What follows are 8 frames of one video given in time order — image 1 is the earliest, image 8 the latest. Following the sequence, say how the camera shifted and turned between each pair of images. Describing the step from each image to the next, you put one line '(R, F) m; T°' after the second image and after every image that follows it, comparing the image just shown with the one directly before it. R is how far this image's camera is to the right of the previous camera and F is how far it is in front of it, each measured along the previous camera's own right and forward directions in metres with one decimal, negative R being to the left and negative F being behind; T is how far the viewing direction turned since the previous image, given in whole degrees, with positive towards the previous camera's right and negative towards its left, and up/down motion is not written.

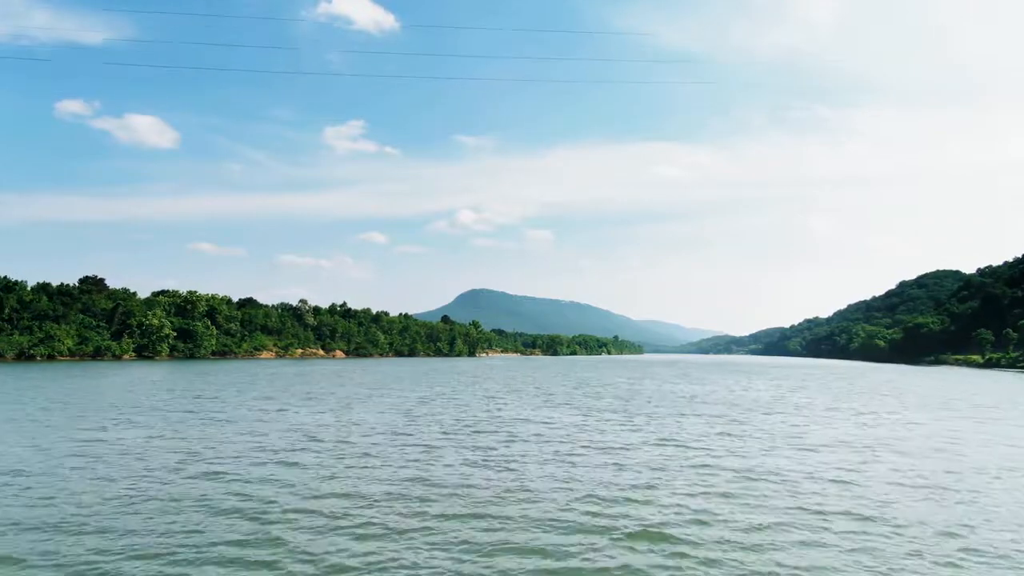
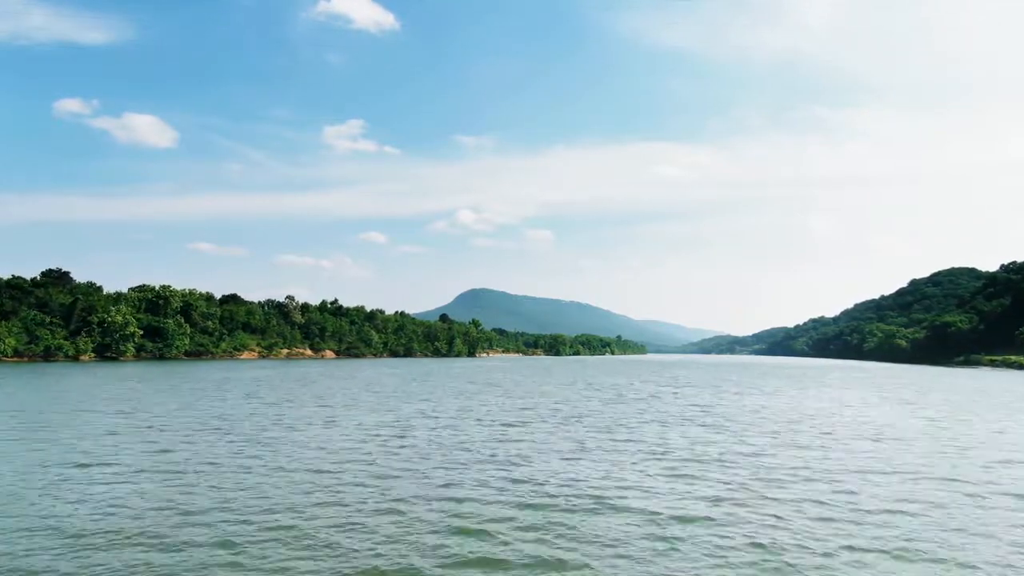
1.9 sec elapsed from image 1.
(-0.8, +13.1) m; 0°
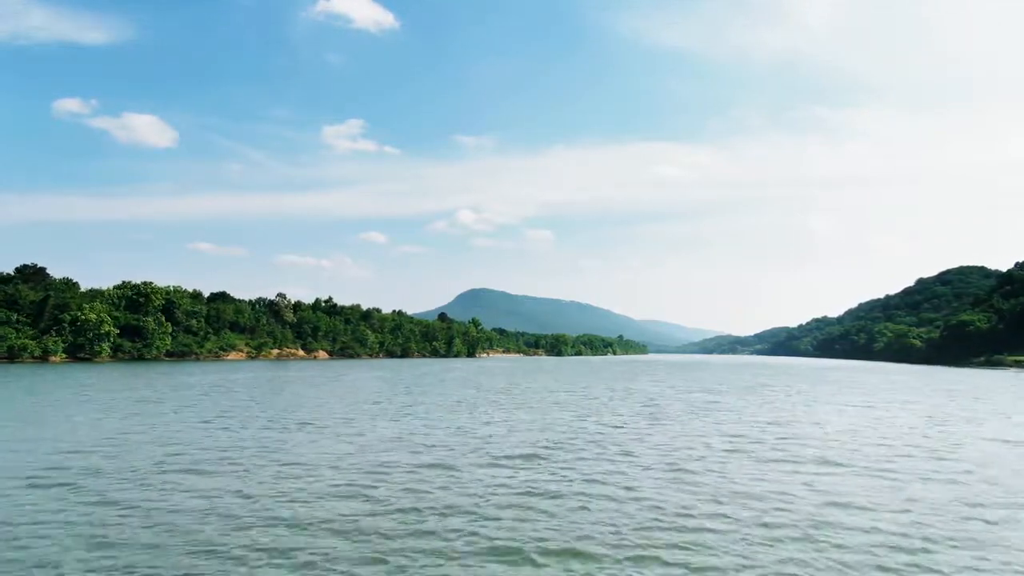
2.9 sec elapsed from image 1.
(-0.4, +7.8) m; 0°
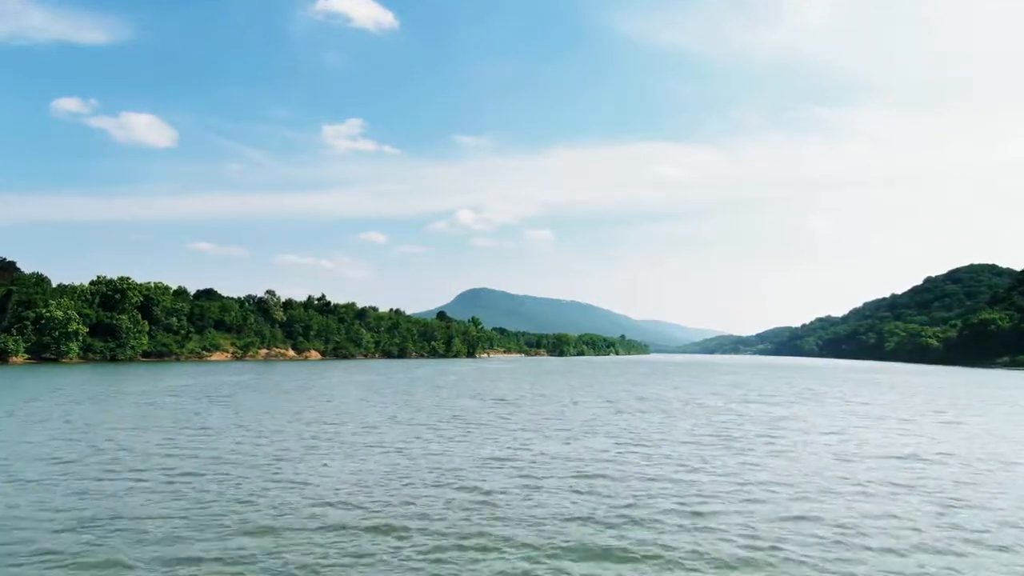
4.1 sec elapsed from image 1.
(-0.5, +8.7) m; 0°
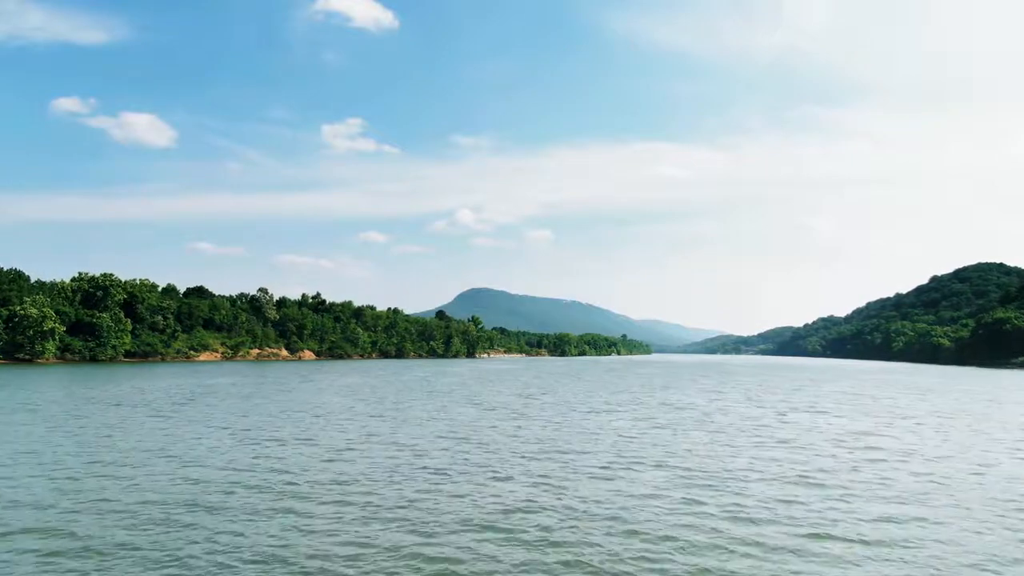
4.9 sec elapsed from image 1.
(-0.4, +5.7) m; 0°
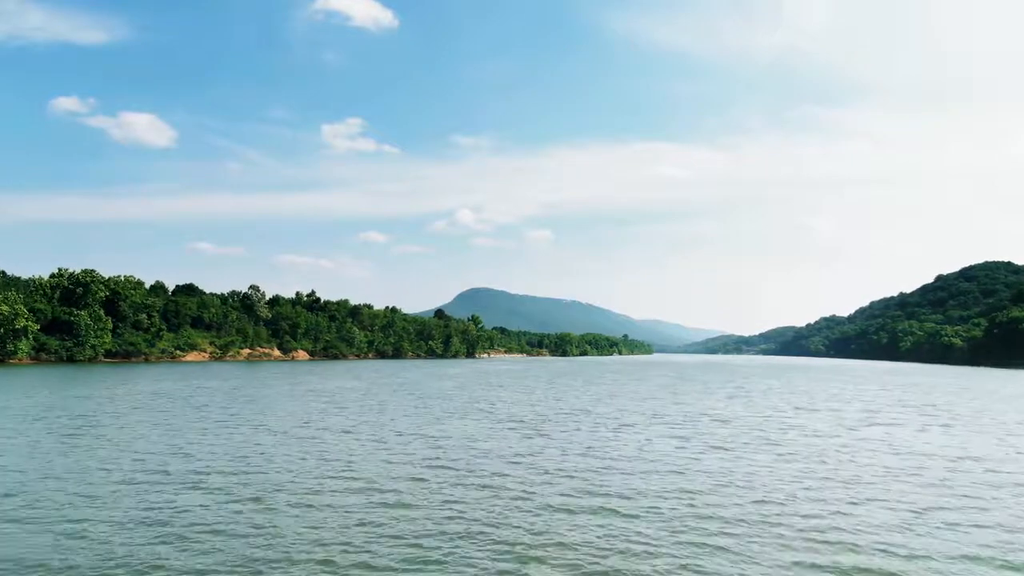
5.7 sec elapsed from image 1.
(-0.3, +5.7) m; 0°
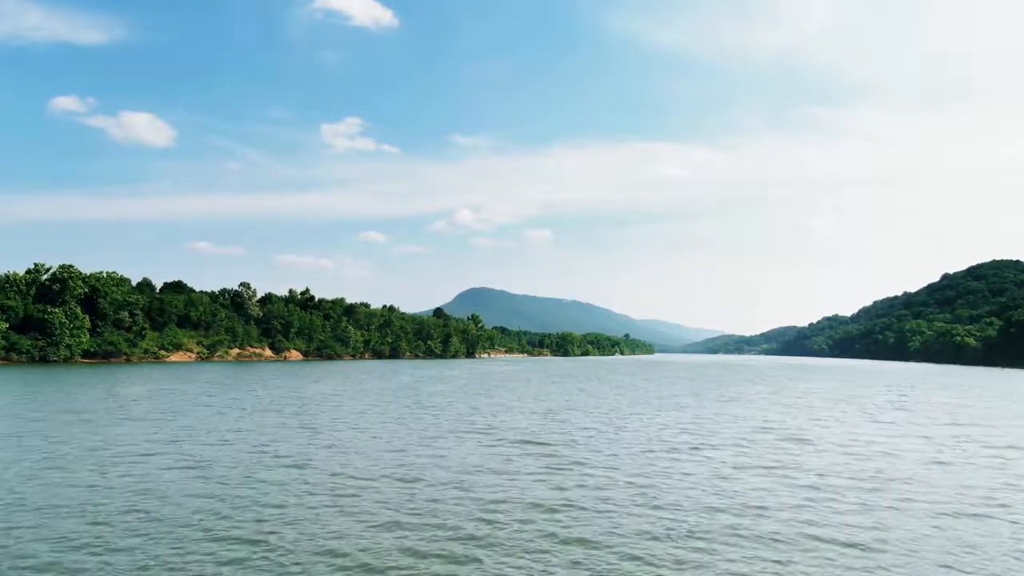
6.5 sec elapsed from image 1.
(-0.4, +6.0) m; 0°
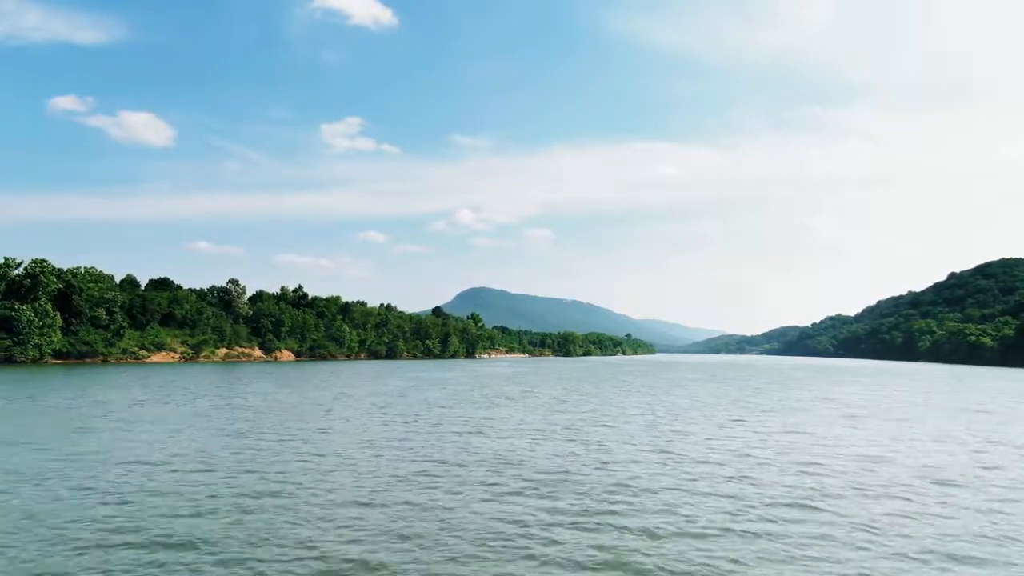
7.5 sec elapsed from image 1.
(-0.4, +6.6) m; 0°
